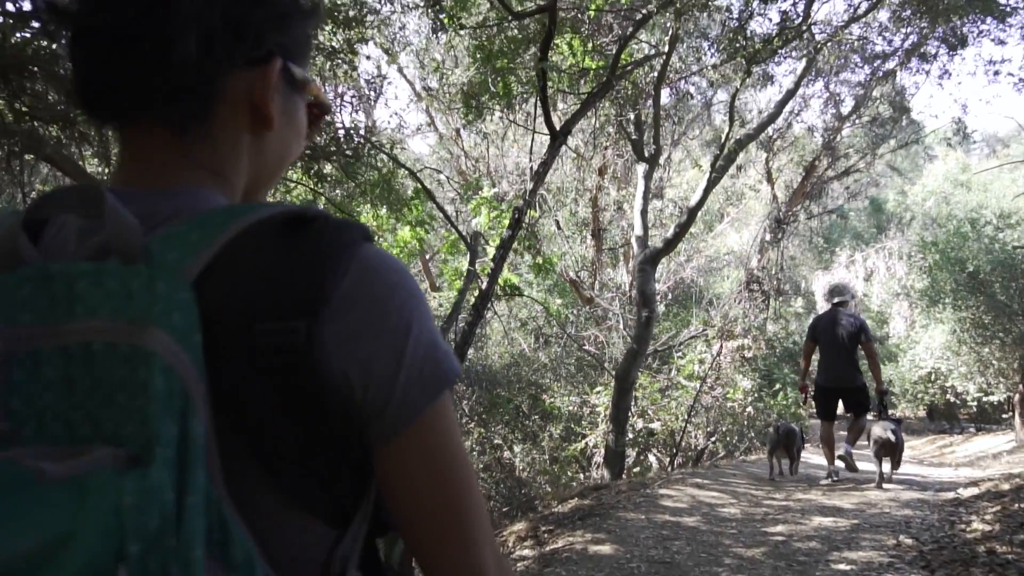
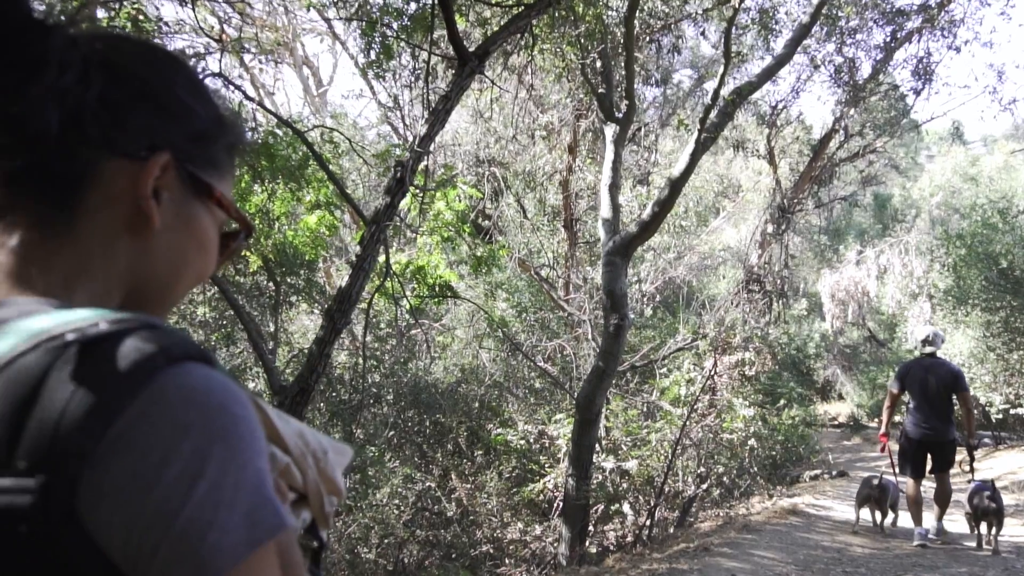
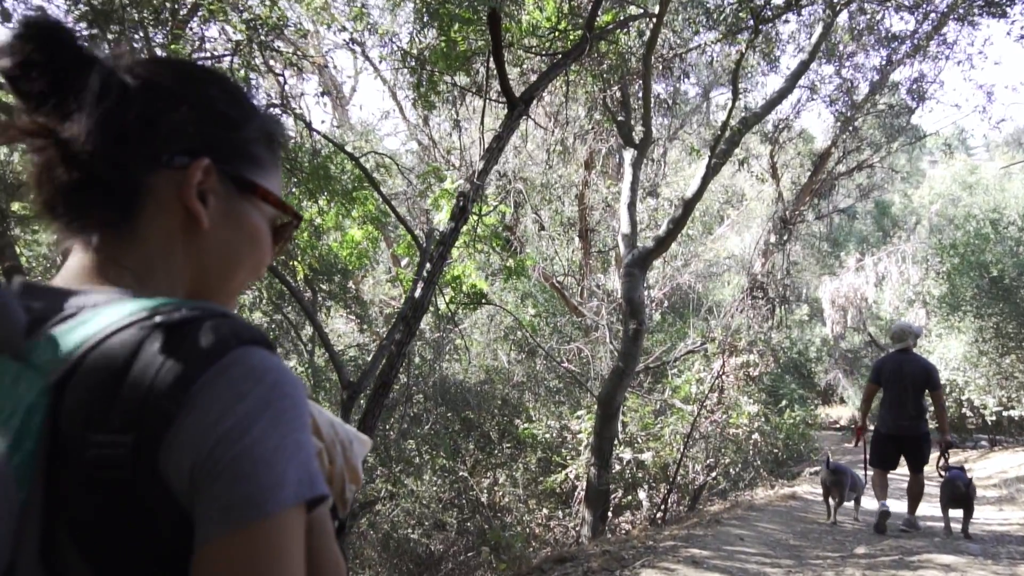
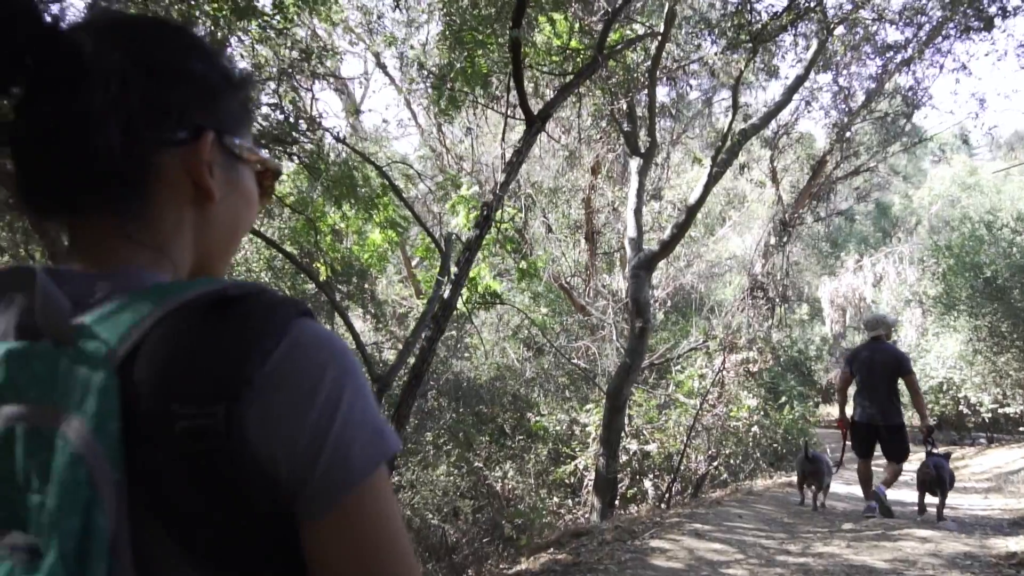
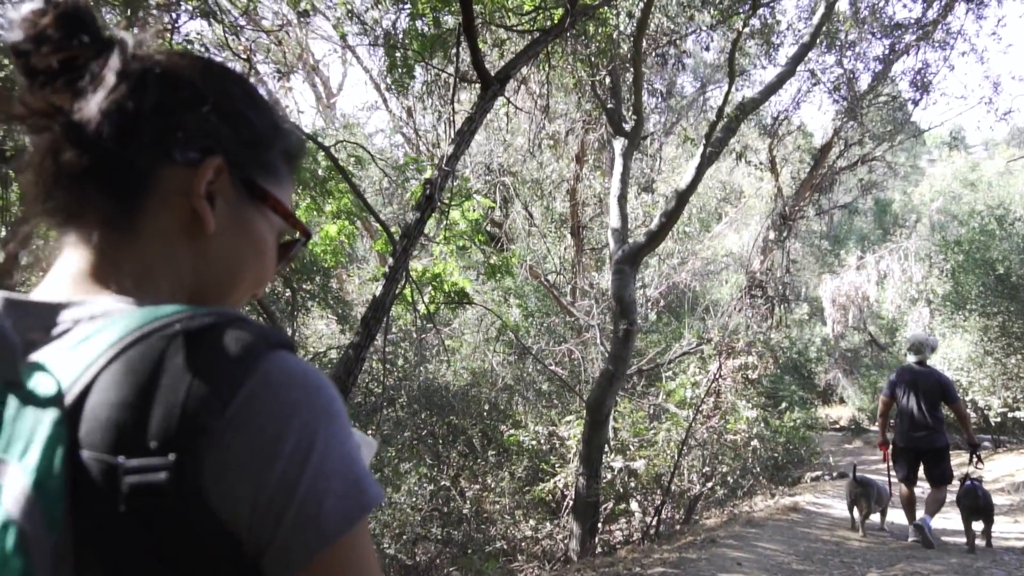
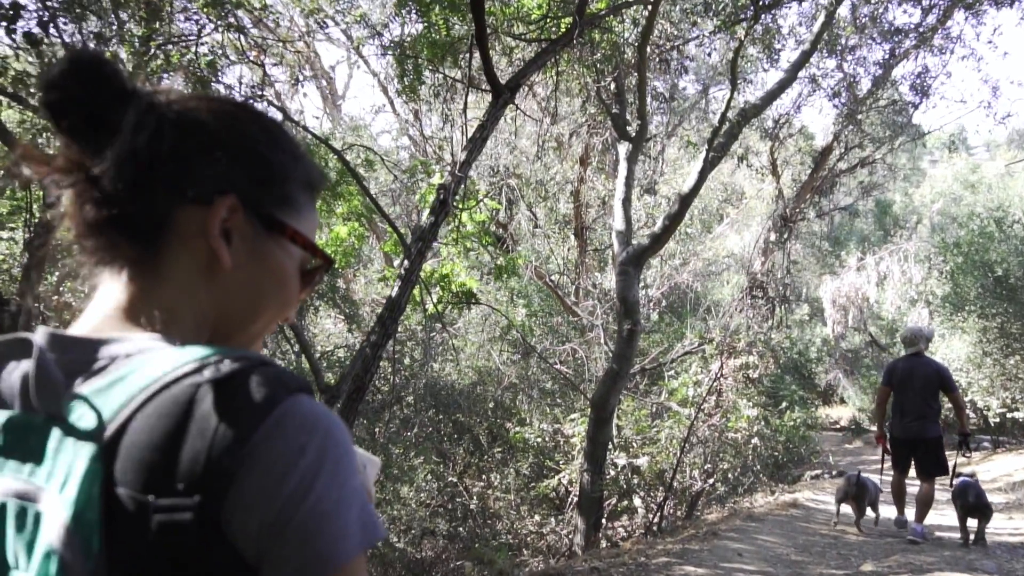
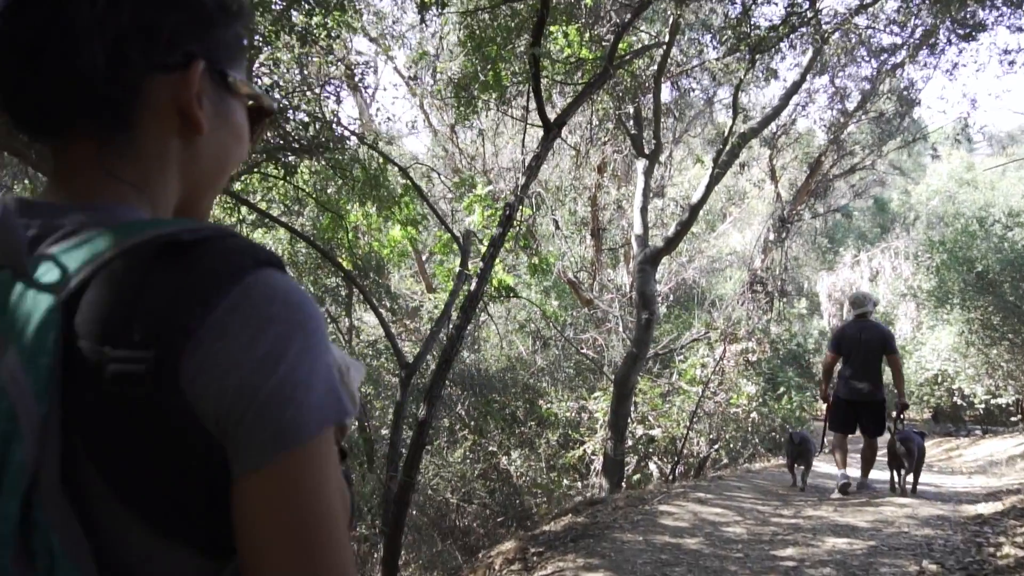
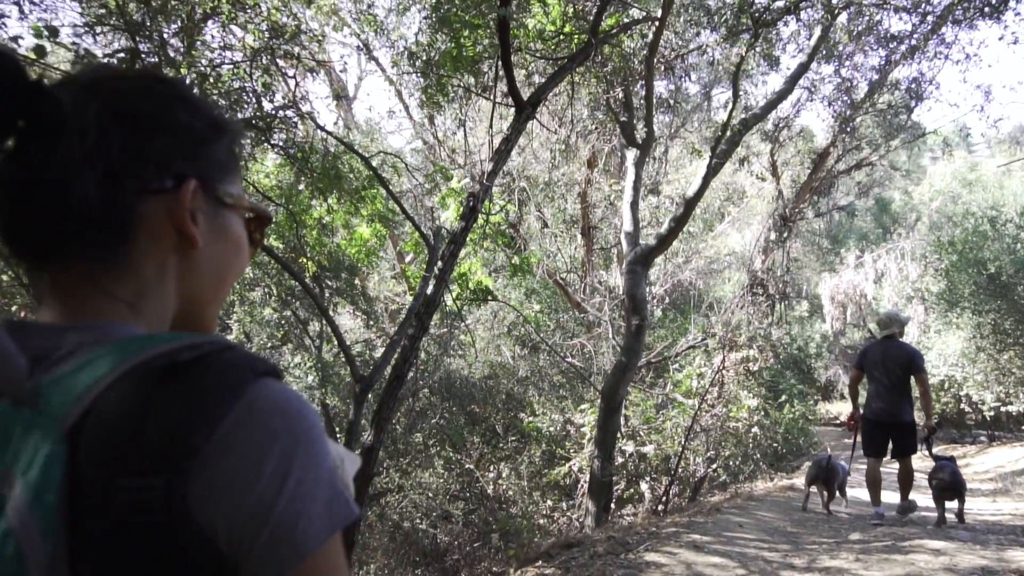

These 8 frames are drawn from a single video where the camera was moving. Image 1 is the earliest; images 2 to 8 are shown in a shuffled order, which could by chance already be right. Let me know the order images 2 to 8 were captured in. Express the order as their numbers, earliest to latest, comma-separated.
7, 4, 8, 3, 6, 5, 2
